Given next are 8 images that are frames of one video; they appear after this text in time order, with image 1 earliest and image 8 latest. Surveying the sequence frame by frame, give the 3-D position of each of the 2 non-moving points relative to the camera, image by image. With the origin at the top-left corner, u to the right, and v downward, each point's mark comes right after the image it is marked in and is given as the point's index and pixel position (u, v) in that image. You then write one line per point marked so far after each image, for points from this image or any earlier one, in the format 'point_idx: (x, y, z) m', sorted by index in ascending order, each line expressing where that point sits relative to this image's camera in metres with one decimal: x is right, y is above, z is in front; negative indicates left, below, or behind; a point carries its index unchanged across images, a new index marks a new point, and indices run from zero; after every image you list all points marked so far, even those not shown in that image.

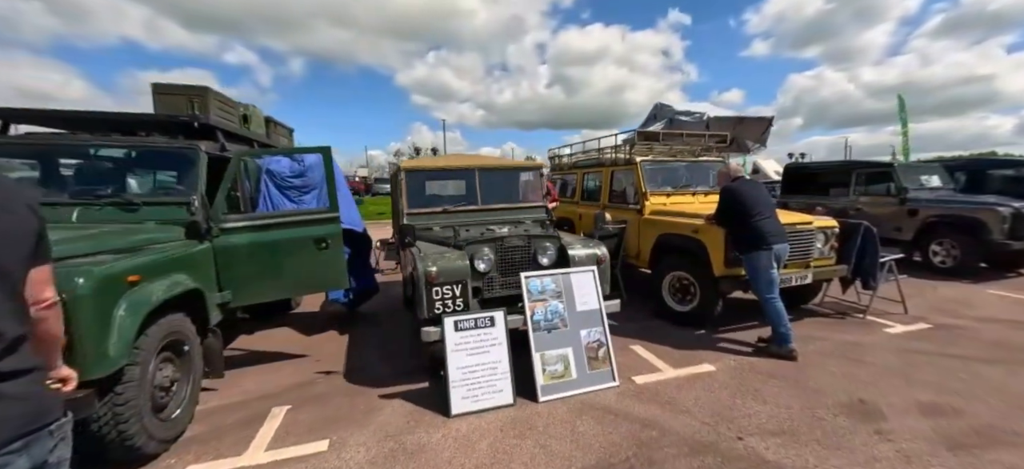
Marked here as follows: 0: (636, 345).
0: (+1.3, -1.2, +4.4) m
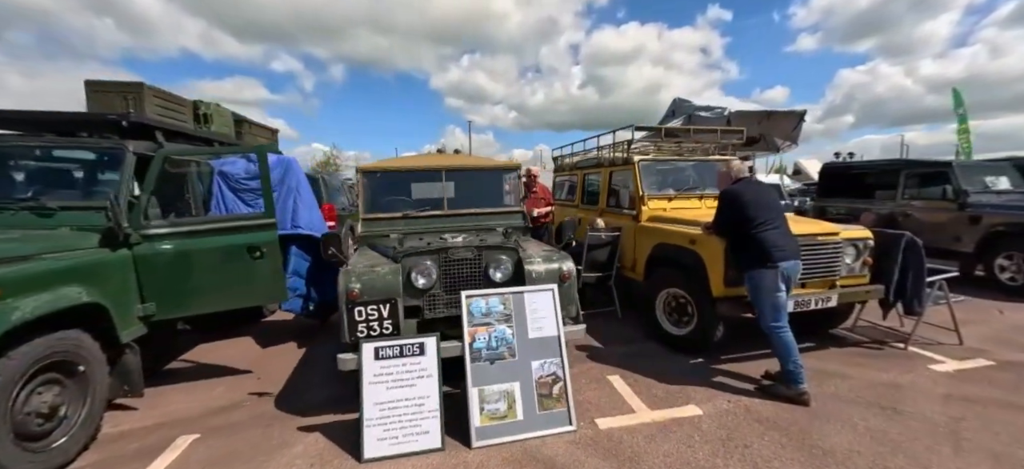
0: (+0.9, -1.3, +3.8) m
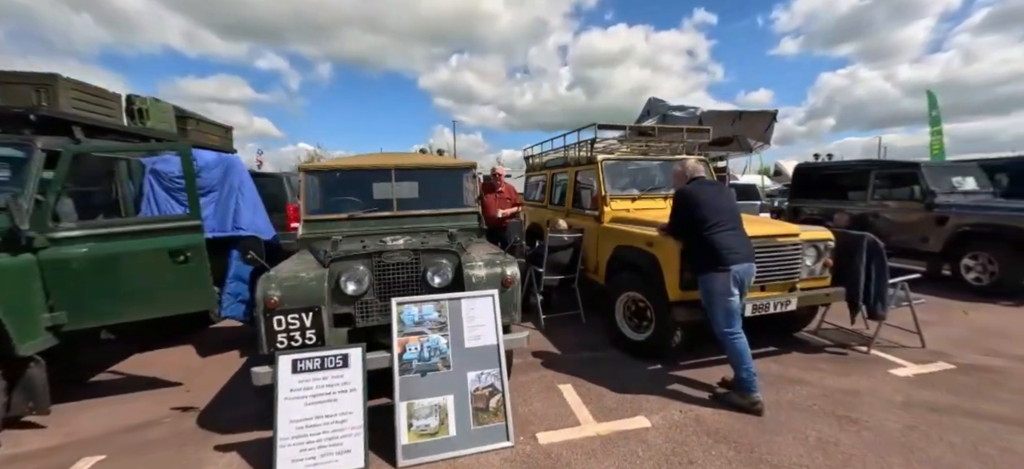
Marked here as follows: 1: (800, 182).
0: (+0.5, -1.3, +3.6) m
1: (+6.6, +1.2, +9.4) m
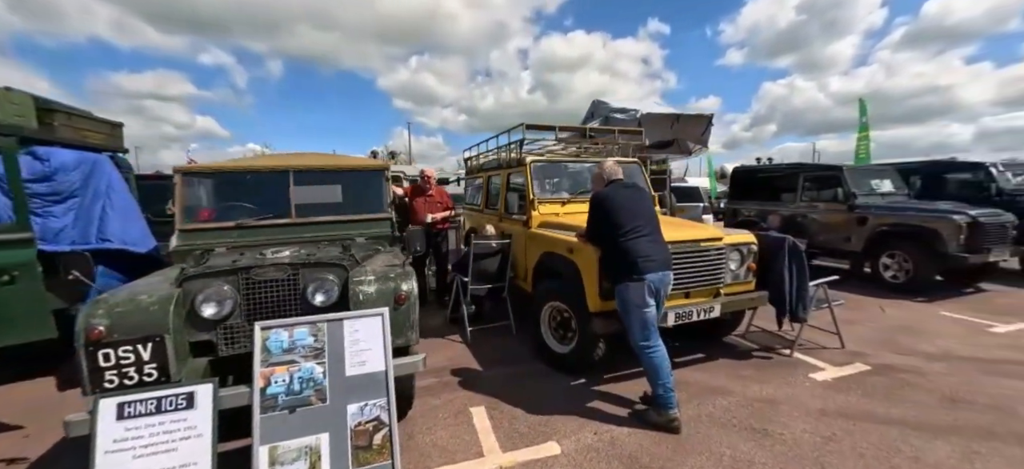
0: (-0.3, -1.3, +3.3) m
1: (+5.3, +1.1, +9.7) m
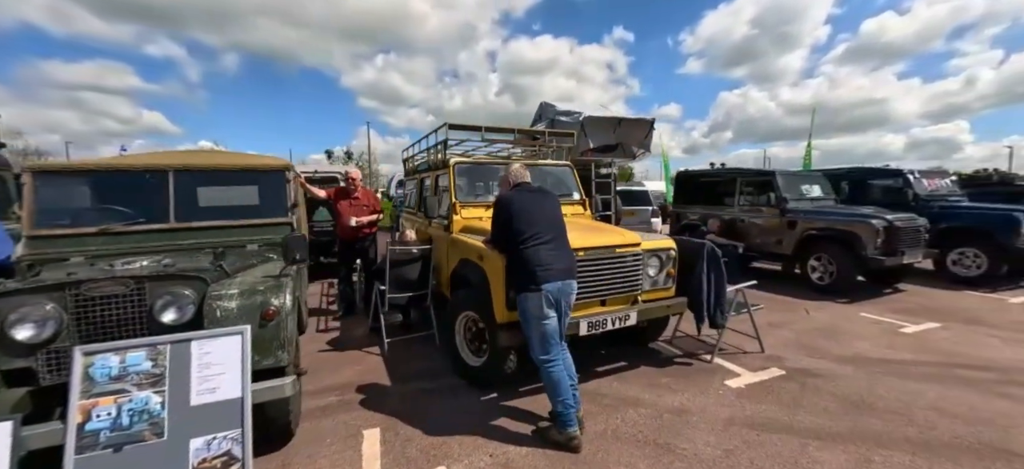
0: (-1.0, -1.4, +3.0) m
1: (+4.0, +1.1, +9.8) m
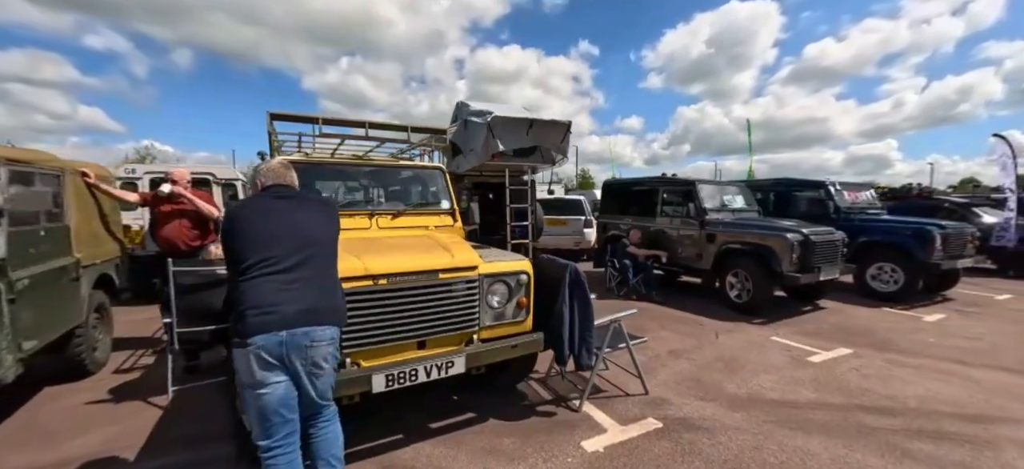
0: (-2.3, -1.5, +2.0) m
1: (+2.1, +0.8, +9.2) m
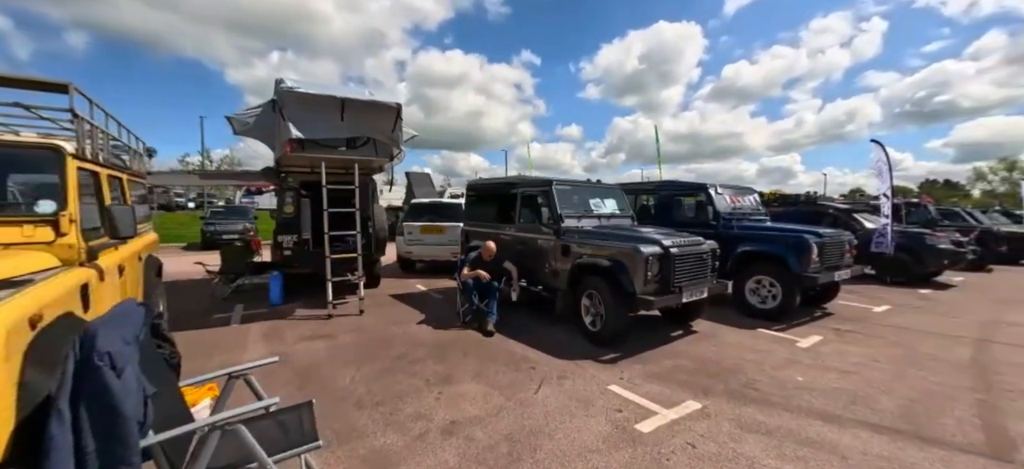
0: (-4.1, -1.6, 0.0) m
1: (-0.7, +0.6, +7.8) m
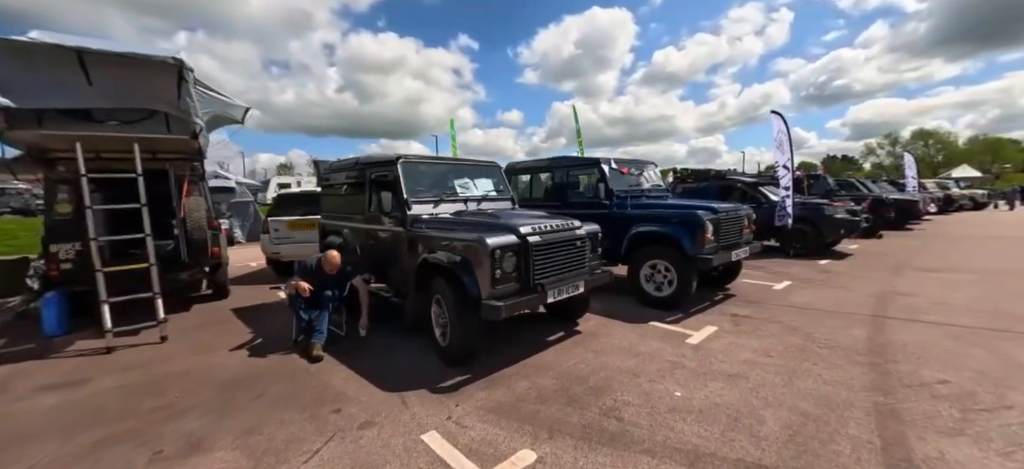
0: (-5.0, -1.9, -1.7) m
1: (-2.8, +0.7, +6.5) m
